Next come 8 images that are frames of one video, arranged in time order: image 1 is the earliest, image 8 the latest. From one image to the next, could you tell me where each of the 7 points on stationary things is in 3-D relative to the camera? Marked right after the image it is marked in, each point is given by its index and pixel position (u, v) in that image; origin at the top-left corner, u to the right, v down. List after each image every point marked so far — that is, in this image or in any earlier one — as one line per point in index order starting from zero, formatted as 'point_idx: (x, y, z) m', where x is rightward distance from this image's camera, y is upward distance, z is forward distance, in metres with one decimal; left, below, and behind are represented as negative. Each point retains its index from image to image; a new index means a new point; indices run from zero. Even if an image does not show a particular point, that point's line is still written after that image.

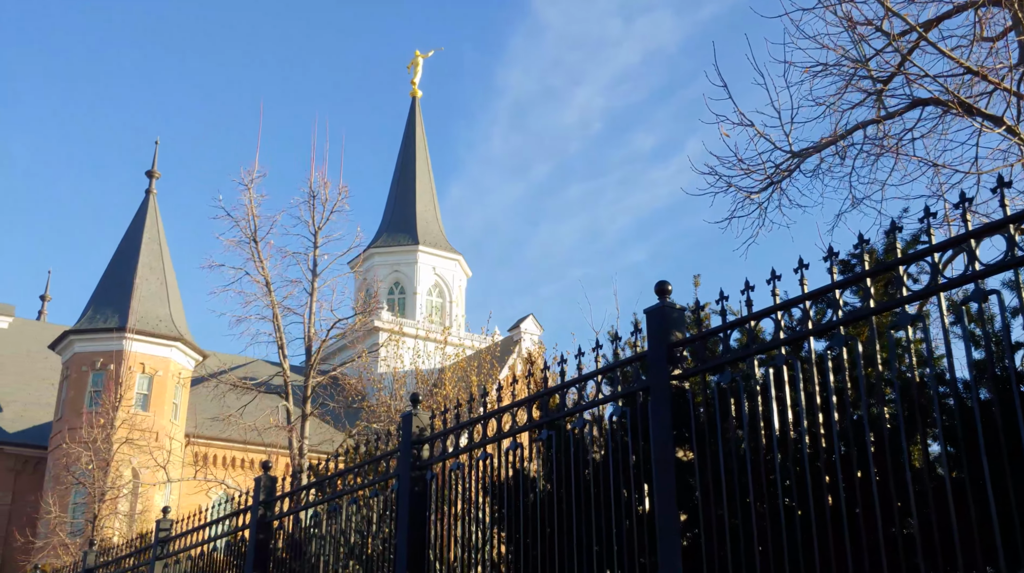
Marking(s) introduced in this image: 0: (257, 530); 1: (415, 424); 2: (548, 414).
0: (-2.3, -2.2, +10.0) m
1: (-0.7, -1.0, +8.0) m
2: (+0.2, -0.8, +6.8) m
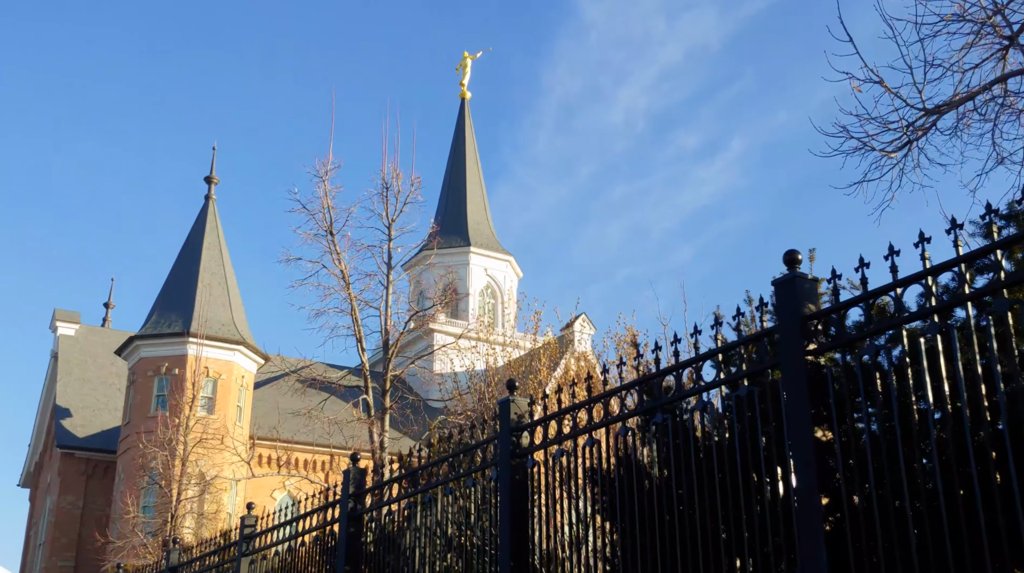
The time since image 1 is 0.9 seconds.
0: (-1.5, -2.1, +9.8) m
1: (0.0, -0.9, +7.7) m
2: (+0.8, -0.7, +6.4) m
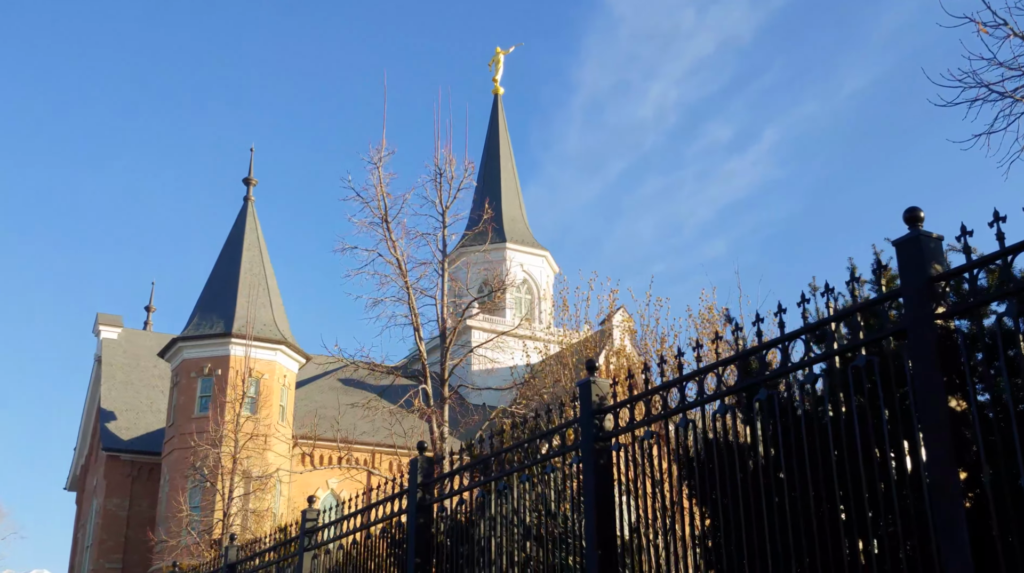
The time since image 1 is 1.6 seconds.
0: (-0.8, -1.9, +9.5) m
1: (+0.5, -0.7, +7.4) m
2: (+1.3, -0.5, +6.1) m
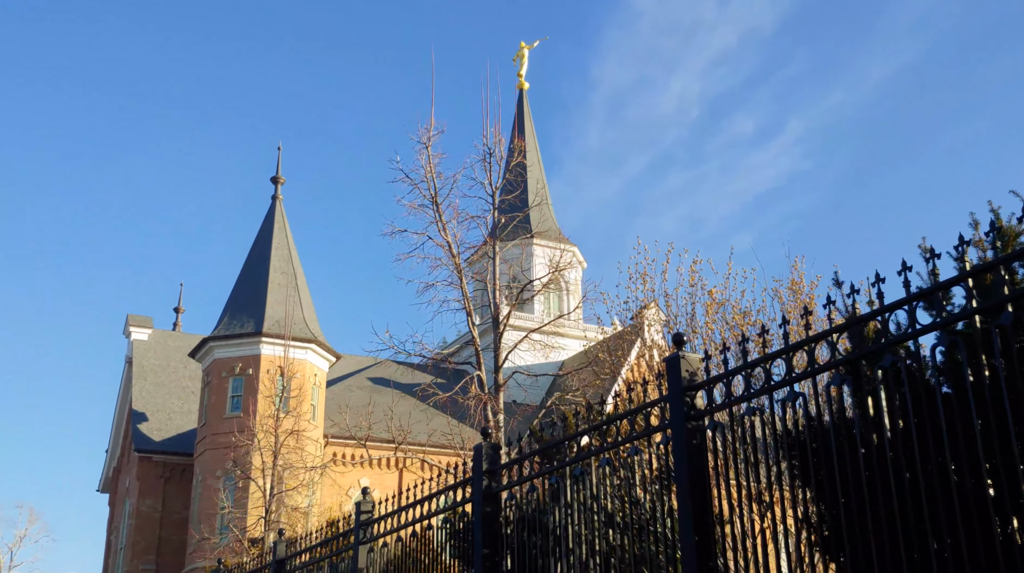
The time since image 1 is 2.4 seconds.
0: (-0.2, -1.8, +9.0) m
1: (+1.1, -0.5, +6.9) m
2: (+1.8, -0.3, +5.5) m
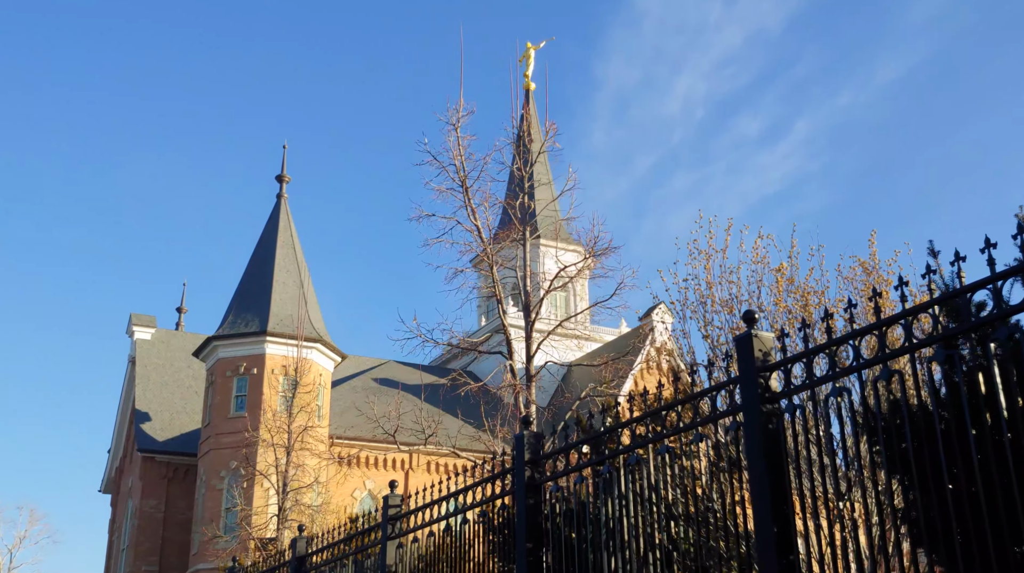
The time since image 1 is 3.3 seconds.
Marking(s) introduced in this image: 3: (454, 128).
0: (+0.1, -1.6, +8.5) m
1: (+1.4, -0.3, +6.4) m
2: (+2.2, -0.1, +5.1) m
3: (-0.7, +1.8, +12.3) m
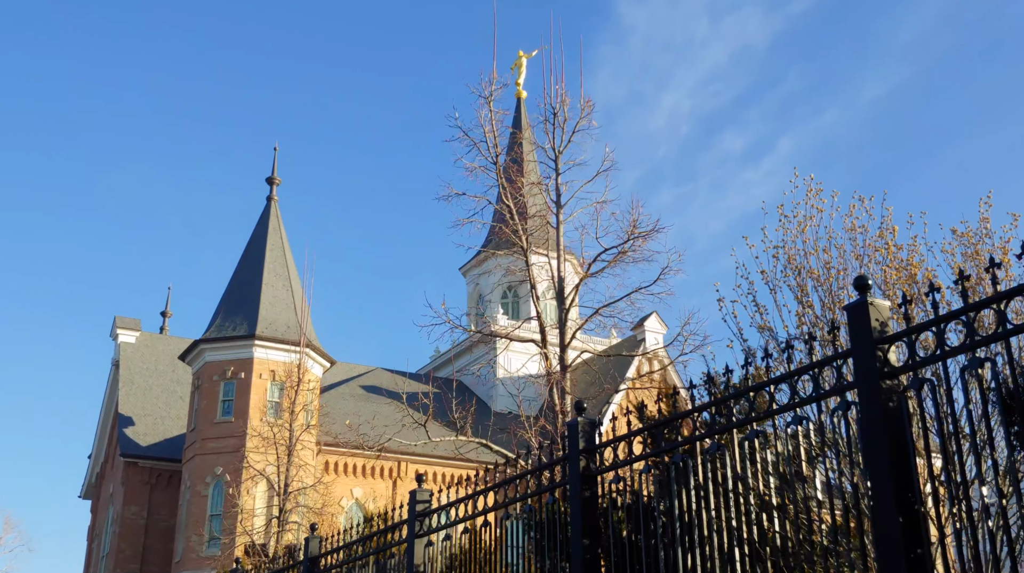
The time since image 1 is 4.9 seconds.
0: (+0.5, -1.4, +7.8) m
1: (+1.8, -0.1, +5.7) m
2: (+2.6, +0.1, +4.4) m
3: (-0.3, +1.9, +11.6) m
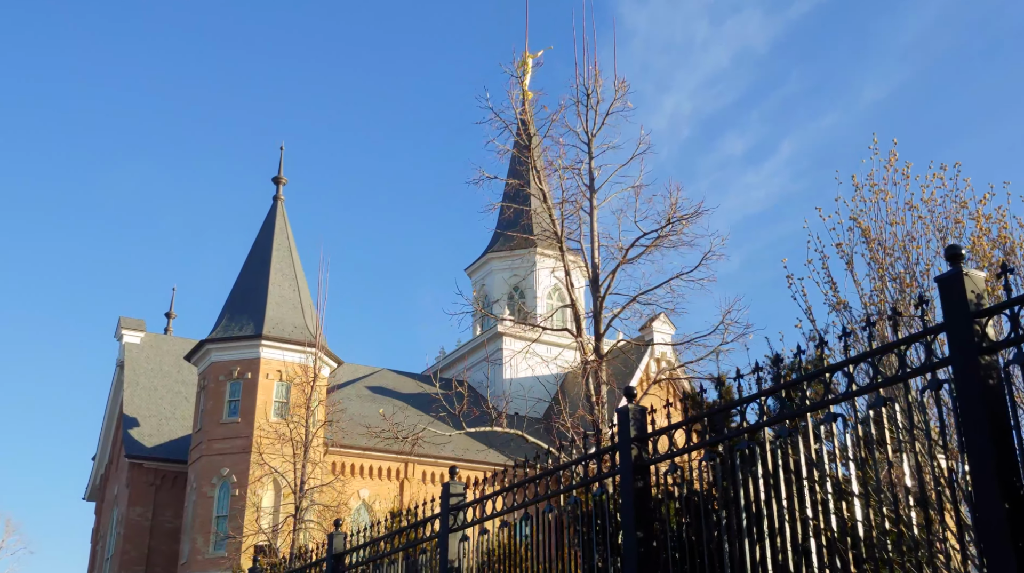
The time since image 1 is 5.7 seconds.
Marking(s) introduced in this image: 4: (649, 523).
0: (+0.8, -1.3, +7.4) m
1: (+2.2, 0.0, +5.3) m
2: (+2.9, +0.2, +4.0) m
3: (0.0, +2.1, +11.2) m
4: (+0.9, -1.6, +7.3) m
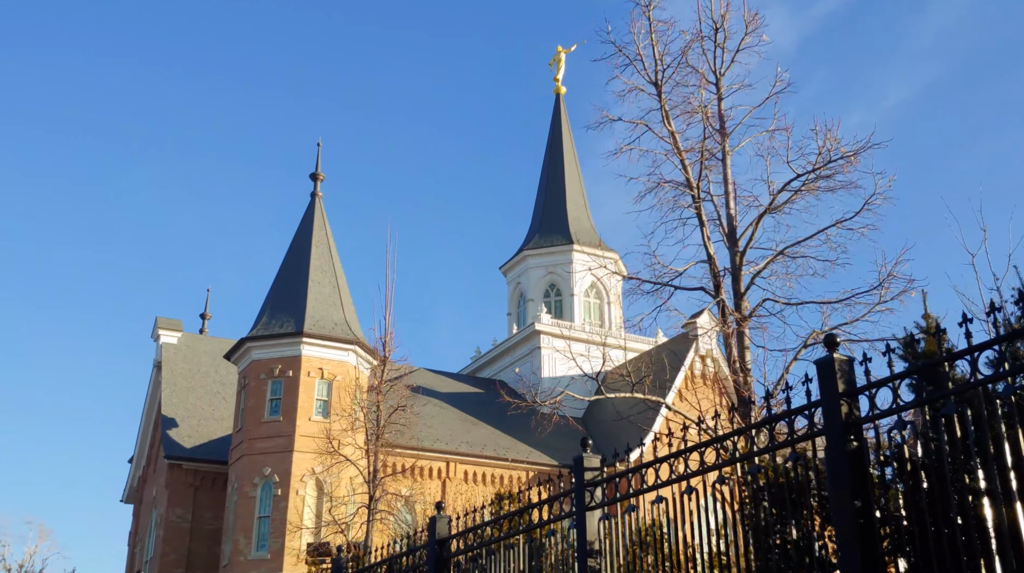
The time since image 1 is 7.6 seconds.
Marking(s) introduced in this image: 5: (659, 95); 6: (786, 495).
0: (+1.9, -0.8, +6.2) m
1: (+3.2, +0.5, +4.1) m
2: (+3.9, +0.7, +2.8) m
3: (+1.2, +2.5, +10.1) m
4: (+2.0, -1.1, +6.2) m
5: (+1.3, +1.7, +10.0) m
6: (+1.7, -1.3, +6.9) m
